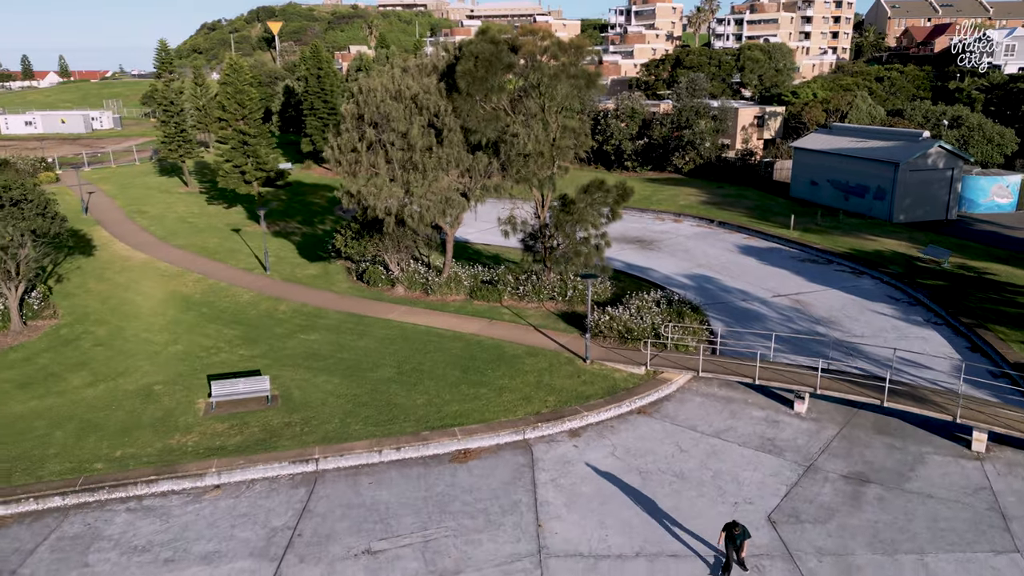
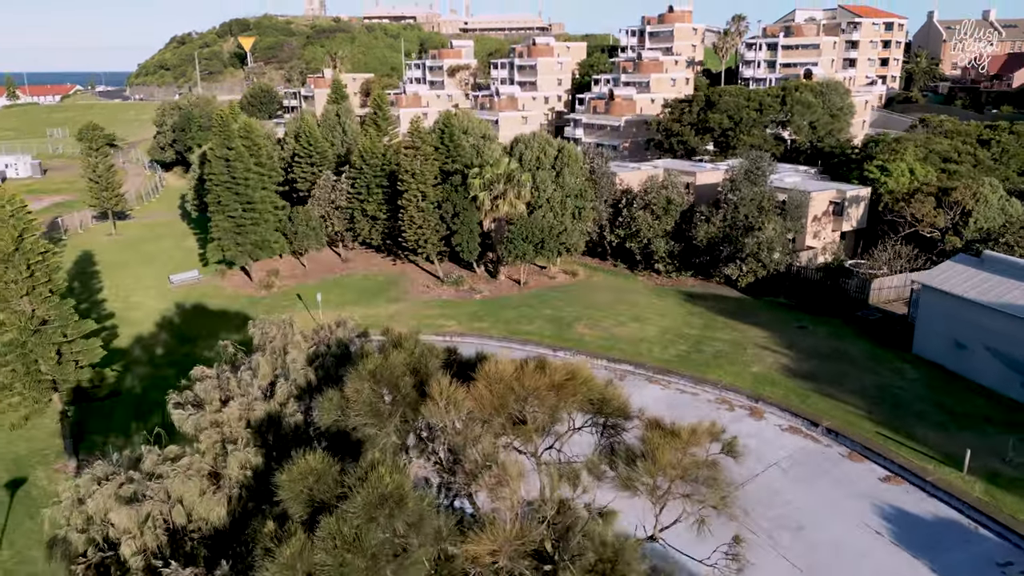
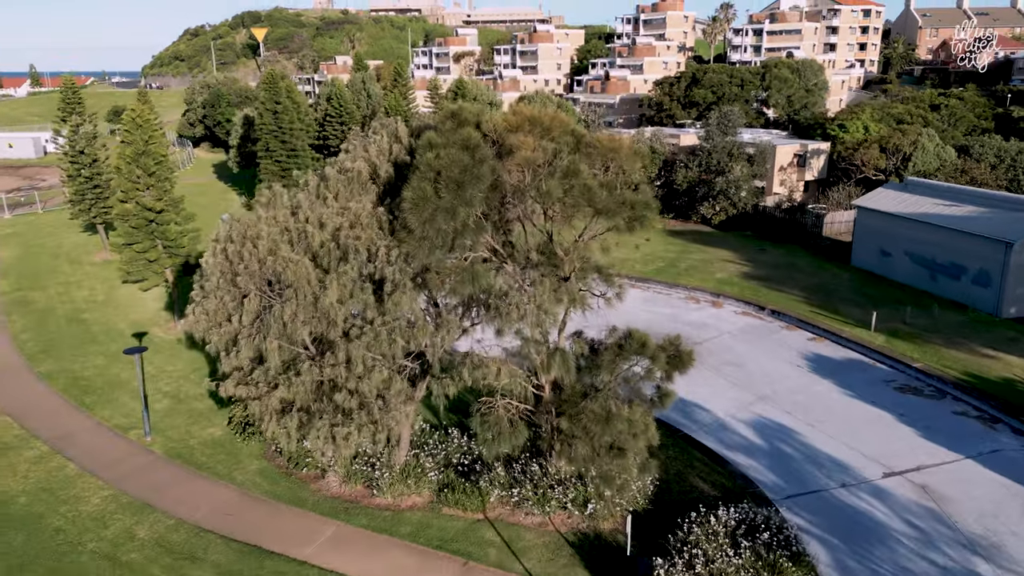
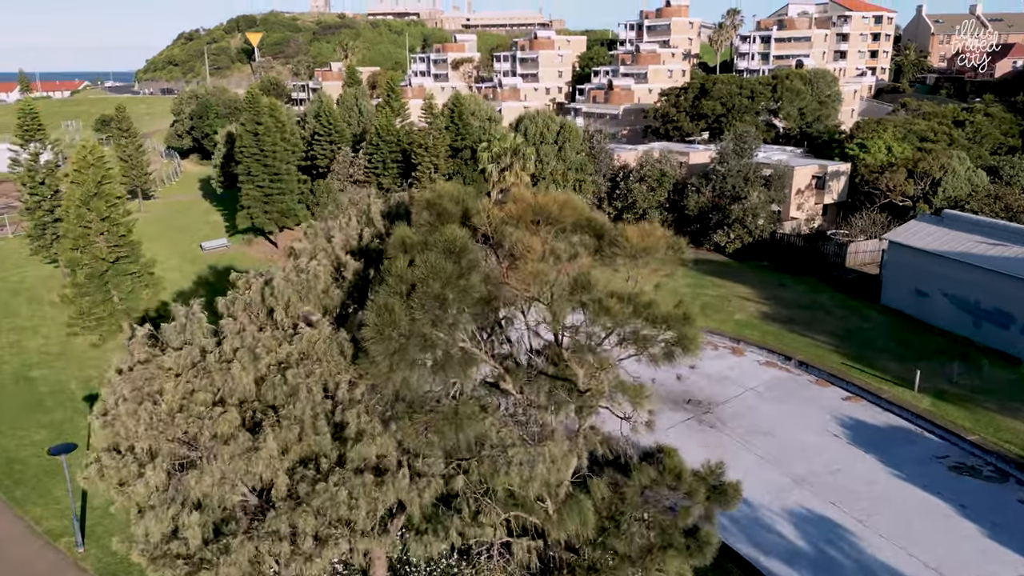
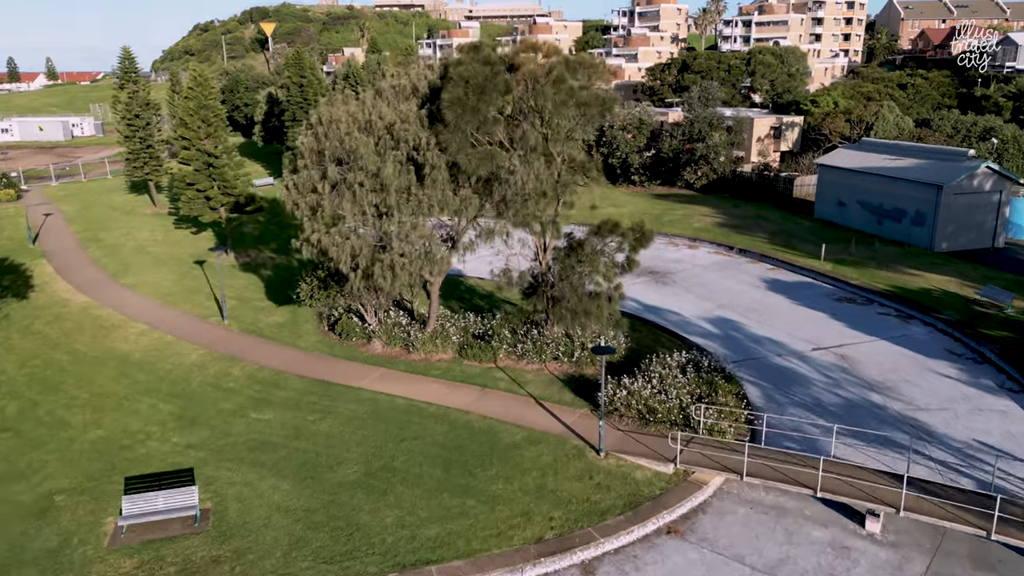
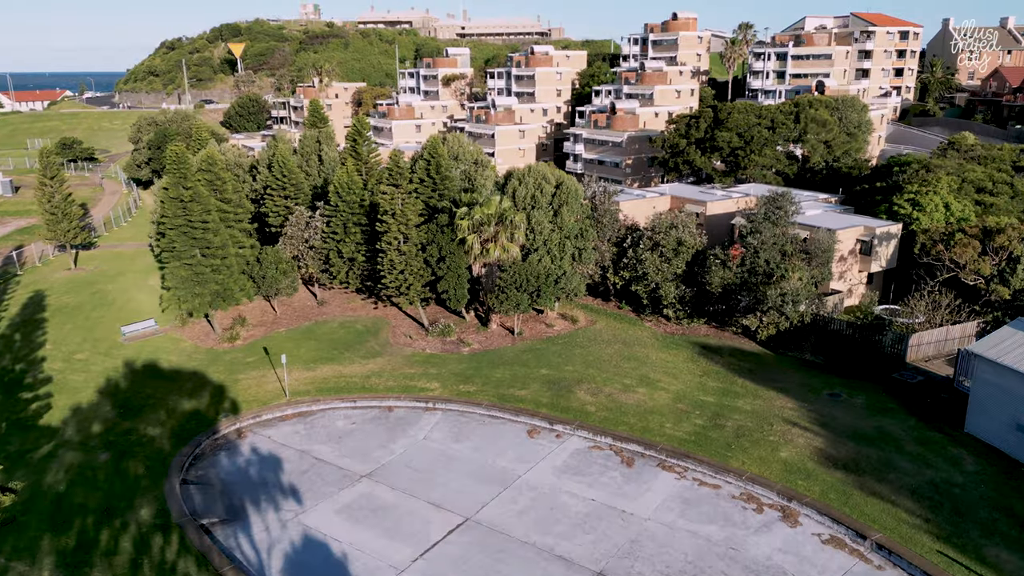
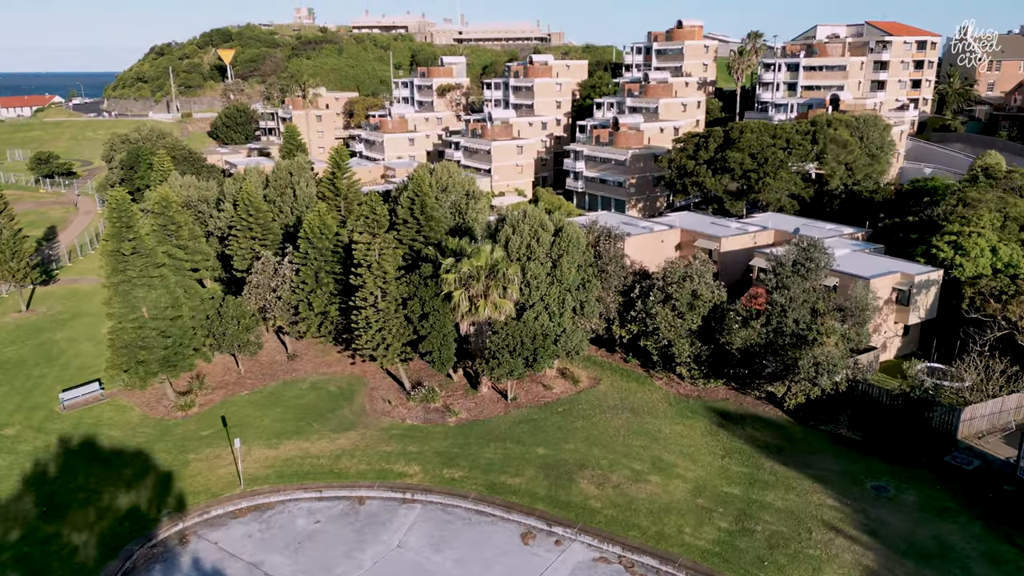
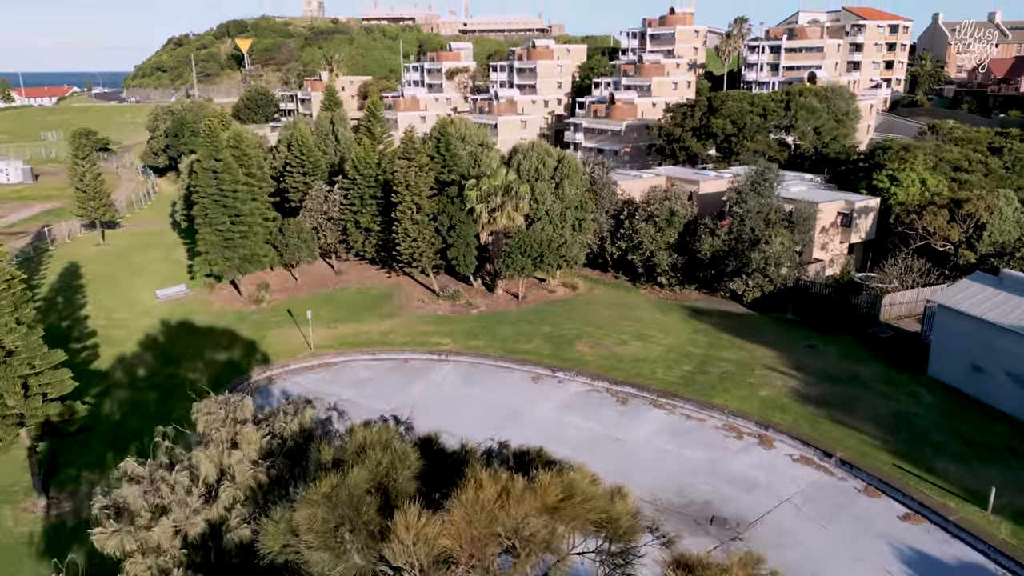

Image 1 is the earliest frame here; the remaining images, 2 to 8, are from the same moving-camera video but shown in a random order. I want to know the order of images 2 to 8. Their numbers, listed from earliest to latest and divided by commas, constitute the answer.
5, 3, 4, 2, 8, 6, 7
